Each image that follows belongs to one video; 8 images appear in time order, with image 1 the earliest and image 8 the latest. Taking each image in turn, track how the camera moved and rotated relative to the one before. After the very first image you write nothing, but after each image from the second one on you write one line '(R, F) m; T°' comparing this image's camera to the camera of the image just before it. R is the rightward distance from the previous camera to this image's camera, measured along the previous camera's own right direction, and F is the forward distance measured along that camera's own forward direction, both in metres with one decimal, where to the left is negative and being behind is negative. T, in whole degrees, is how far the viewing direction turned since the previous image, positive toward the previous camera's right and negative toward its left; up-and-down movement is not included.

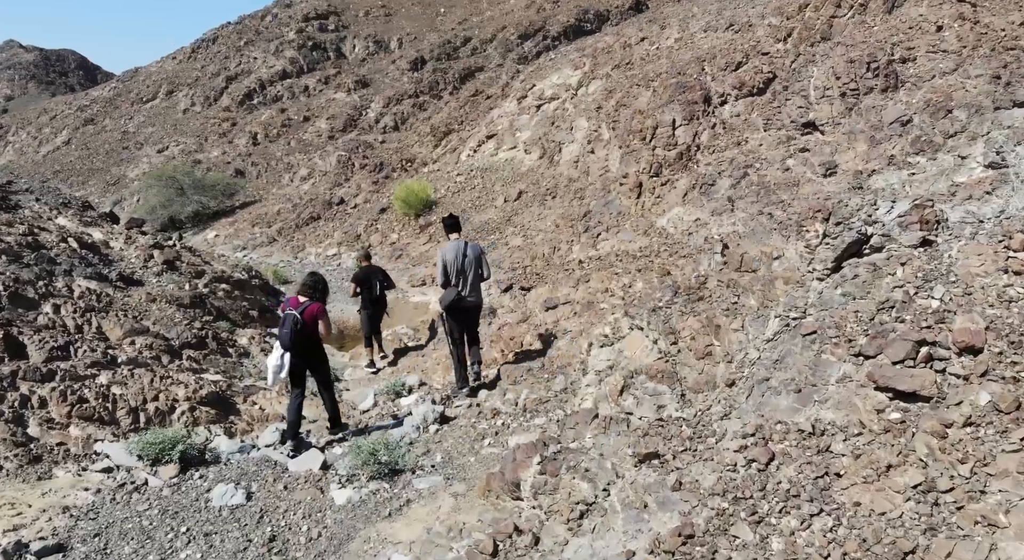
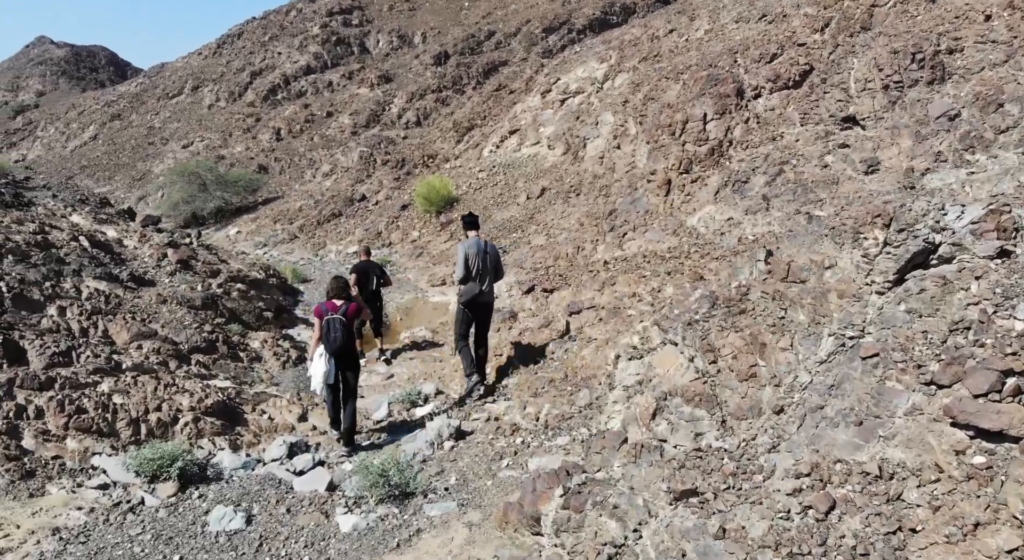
(0.0, +0.4) m; -2°
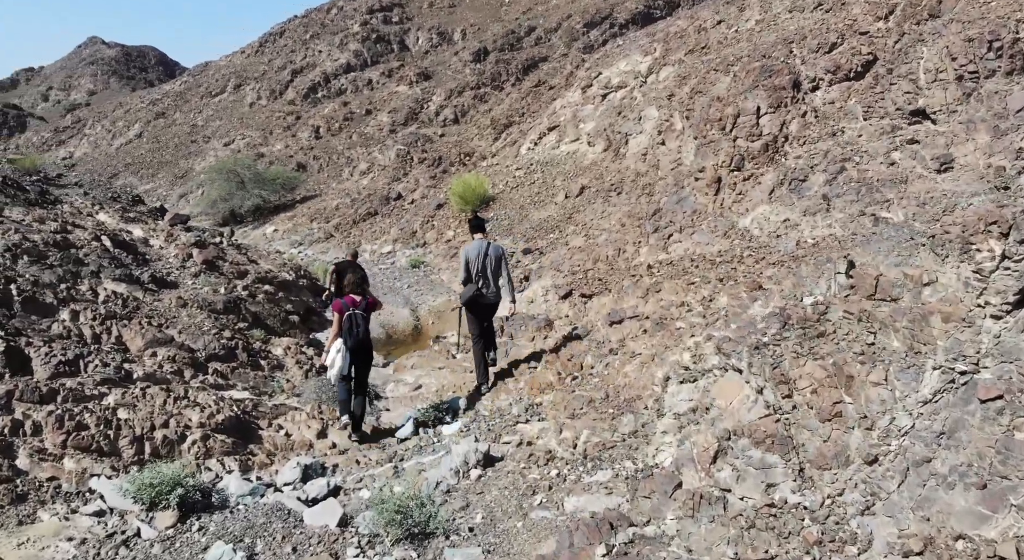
(0.0, +0.5) m; -3°
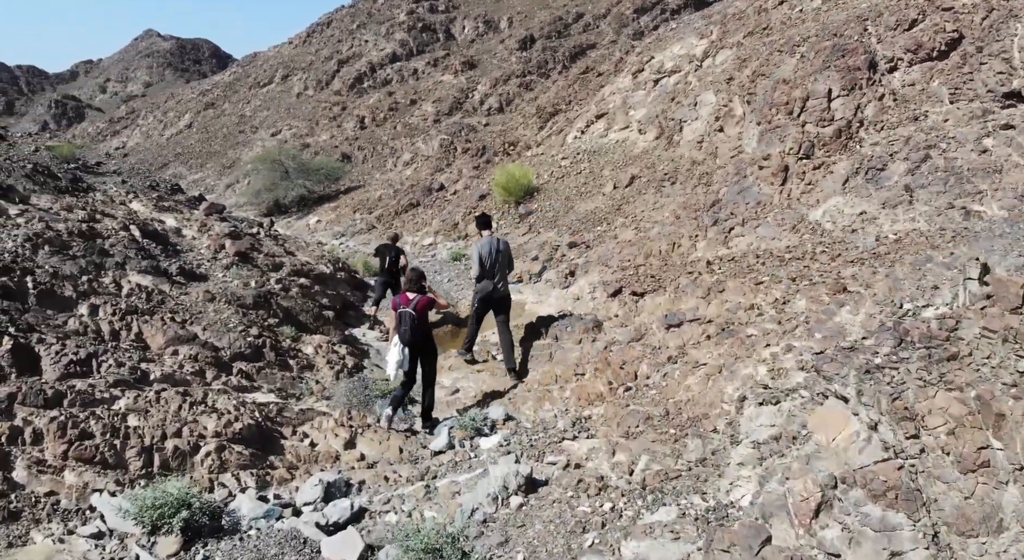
(0.0, +0.6) m; -3°
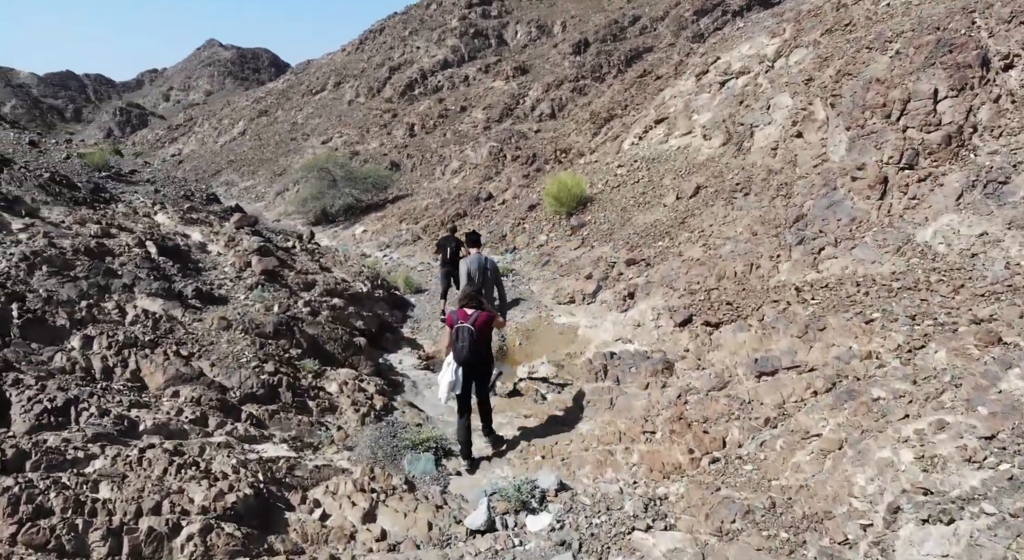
(0.0, +1.0) m; -4°
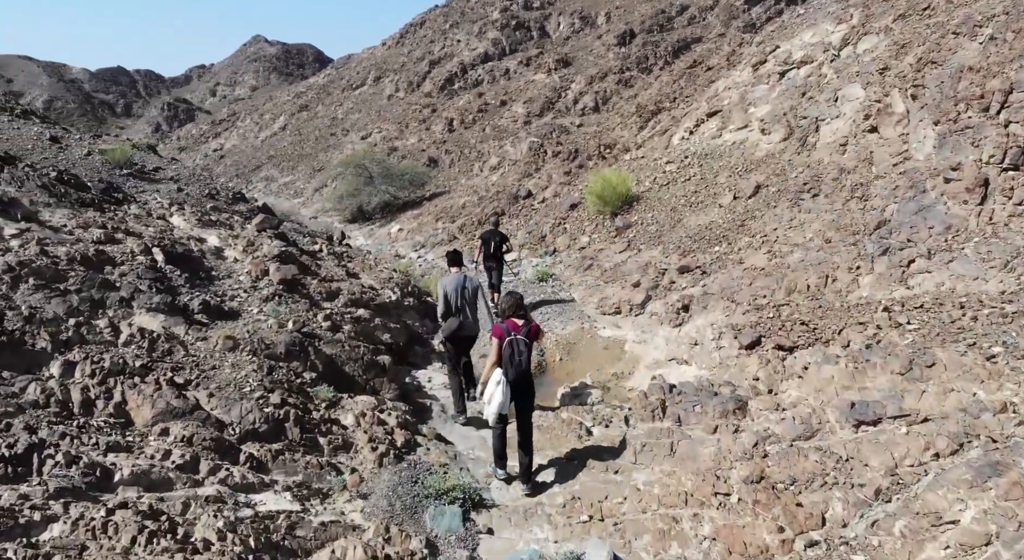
(0.0, +0.8) m; -3°
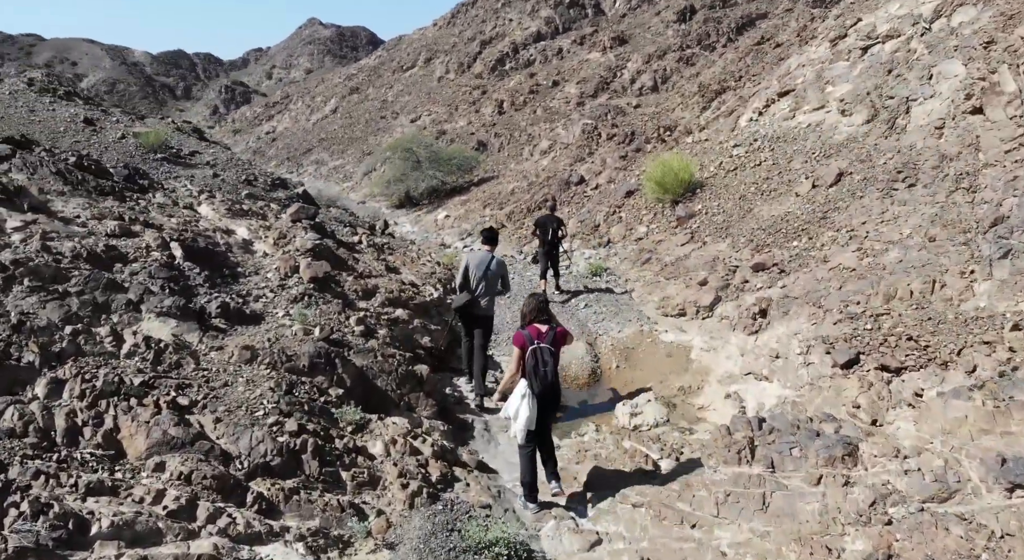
(0.0, +0.8) m; -4°
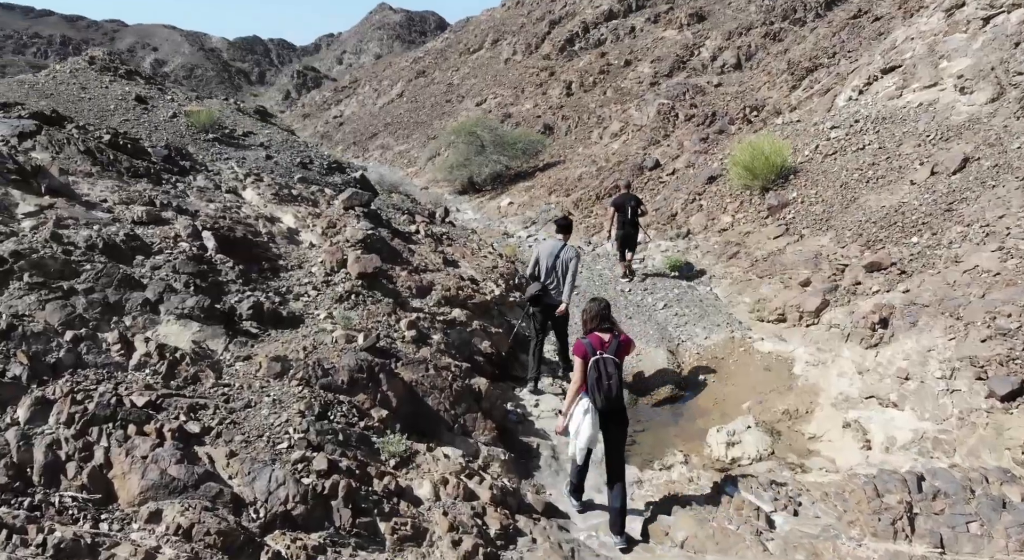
(-0.1, +0.9) m; -5°
